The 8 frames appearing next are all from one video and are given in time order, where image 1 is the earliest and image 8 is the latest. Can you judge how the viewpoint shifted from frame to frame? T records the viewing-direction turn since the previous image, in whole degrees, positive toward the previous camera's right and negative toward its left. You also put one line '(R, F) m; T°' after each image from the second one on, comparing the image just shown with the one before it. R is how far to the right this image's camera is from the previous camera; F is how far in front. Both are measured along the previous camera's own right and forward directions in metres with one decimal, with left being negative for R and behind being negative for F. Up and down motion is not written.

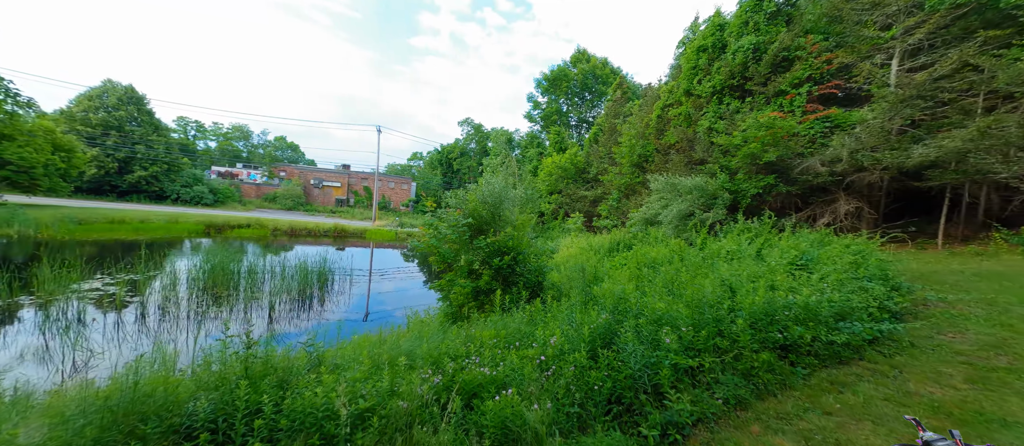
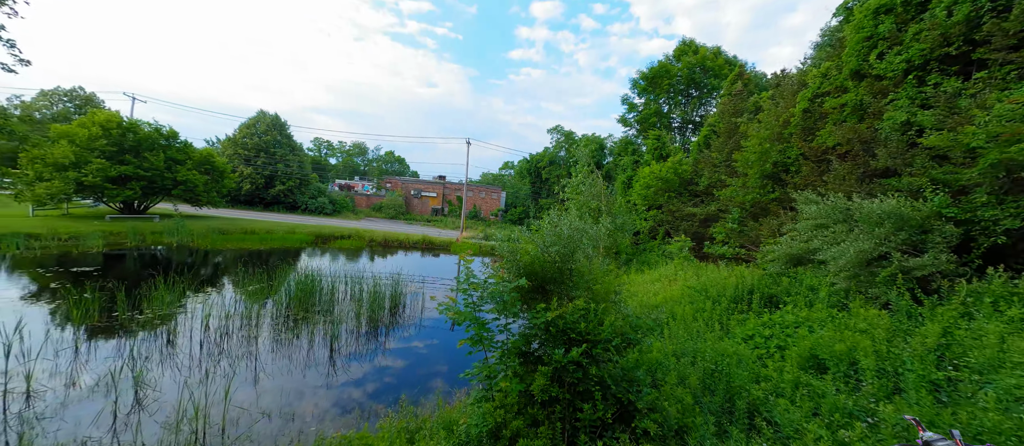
(+0.1, +1.4) m; -14°
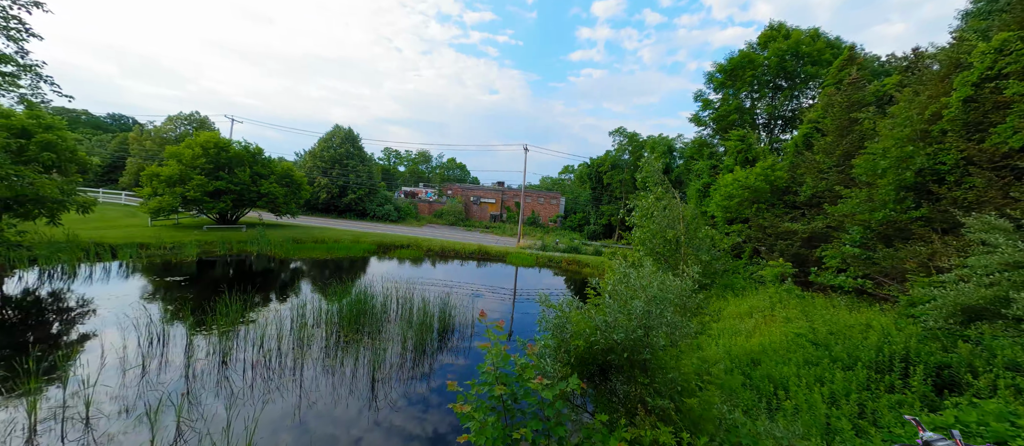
(+0.1, +0.9) m; -9°
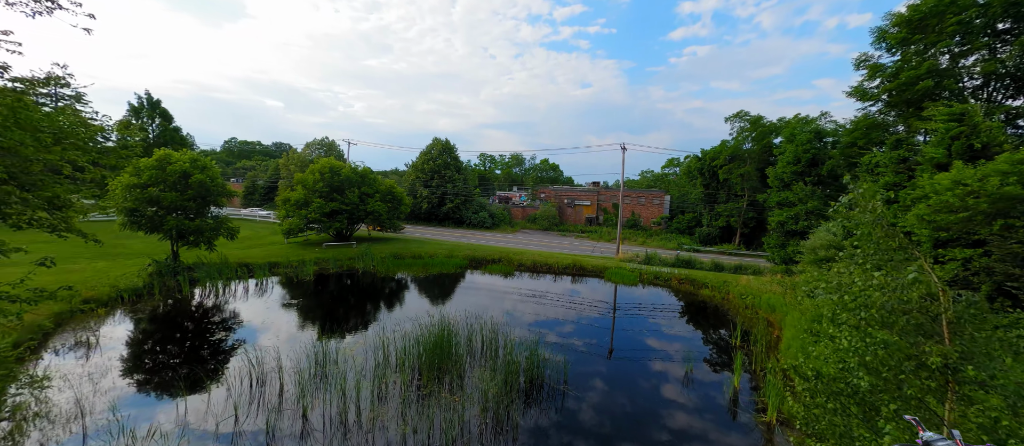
(0.0, +1.5) m; -15°
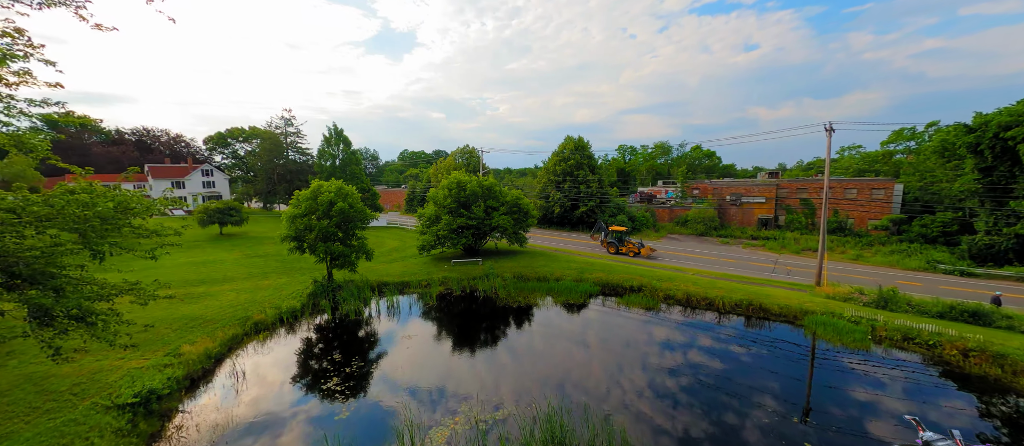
(+0.1, +3.1) m; -21°
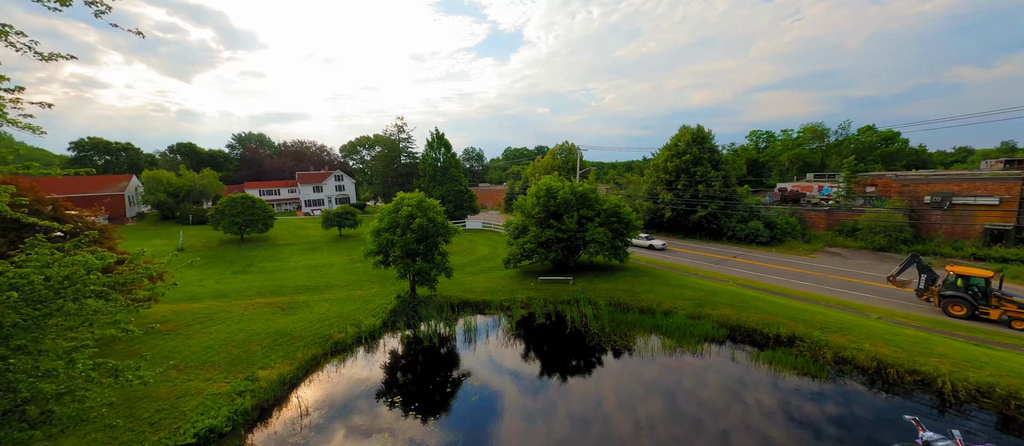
(+0.4, +2.8) m; -16°
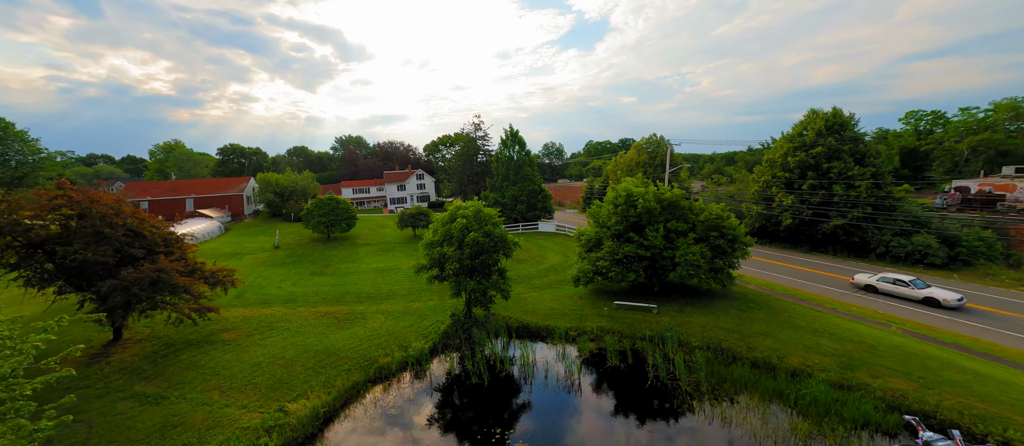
(+0.5, +2.7) m; -12°
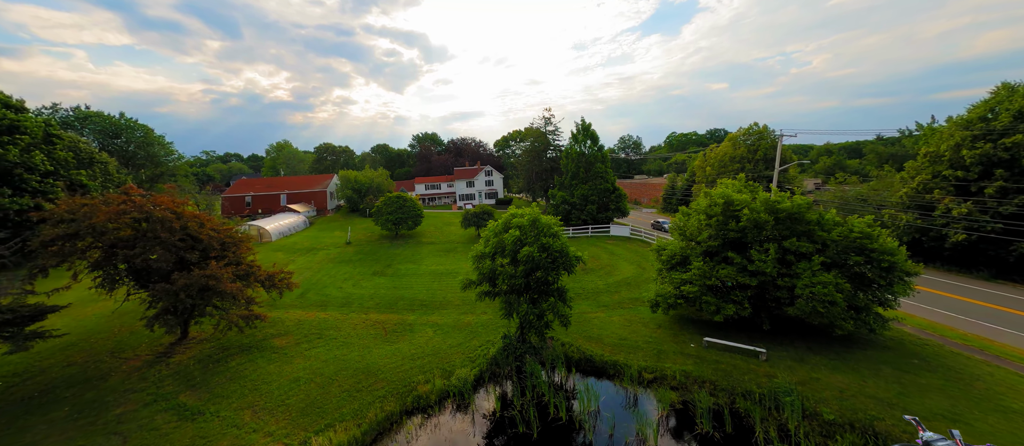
(+0.3, +2.4) m; -11°
